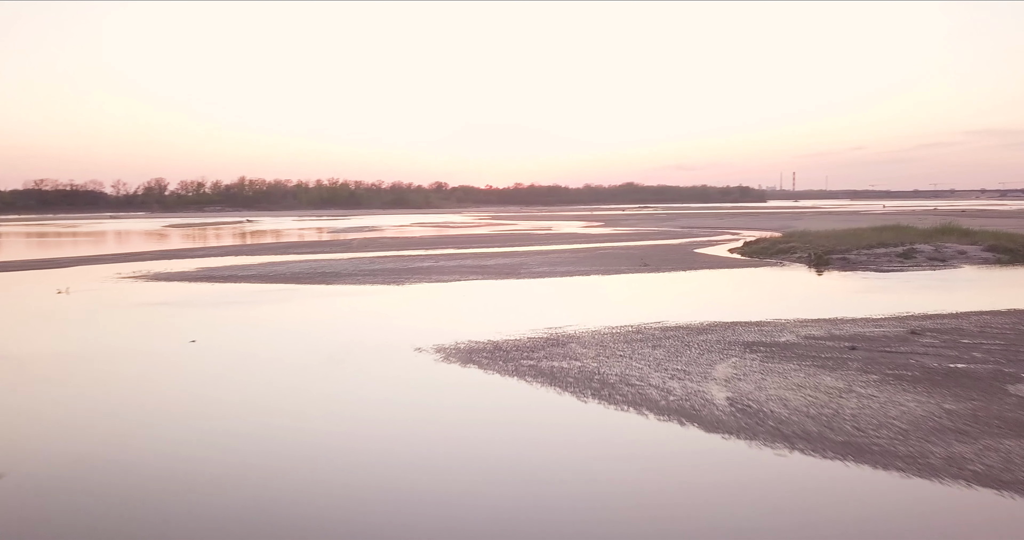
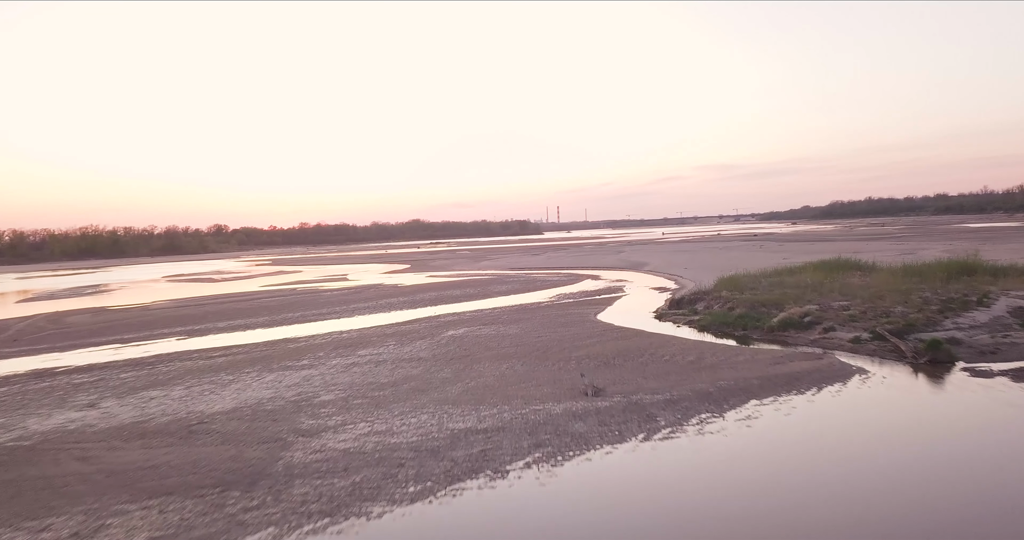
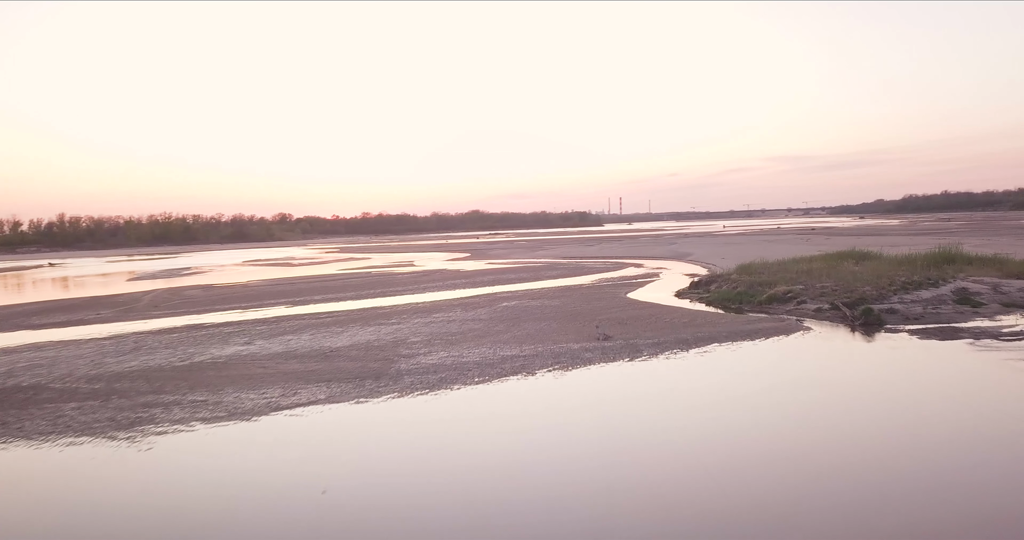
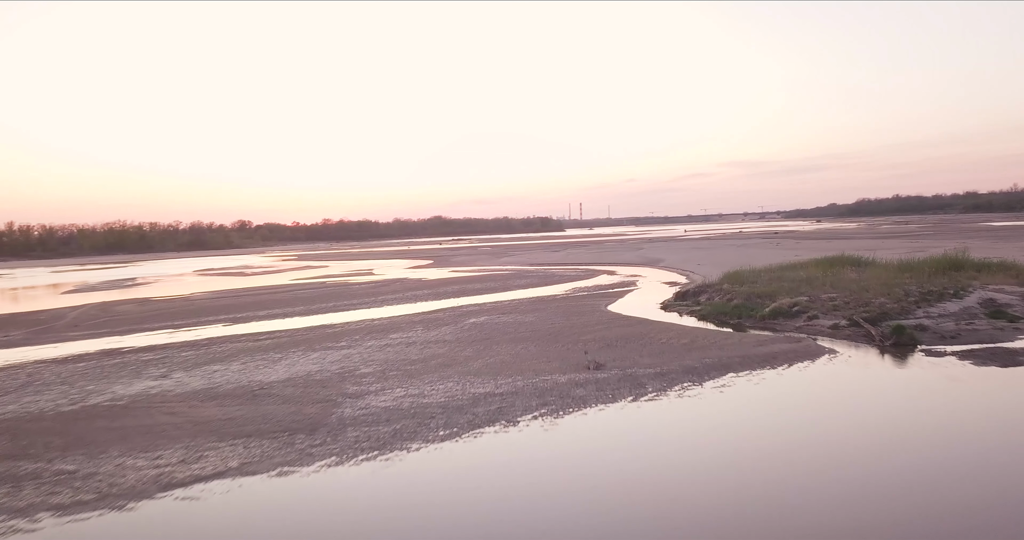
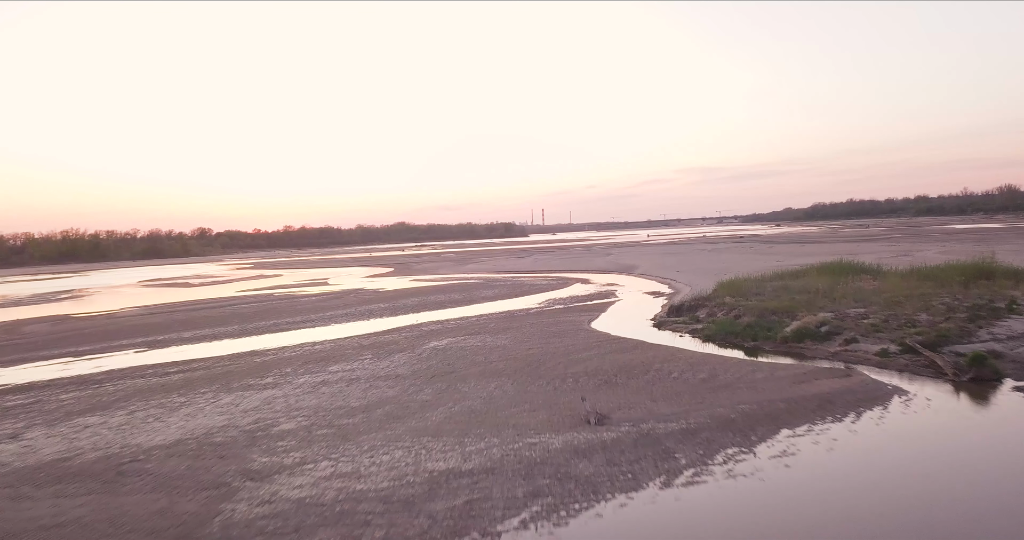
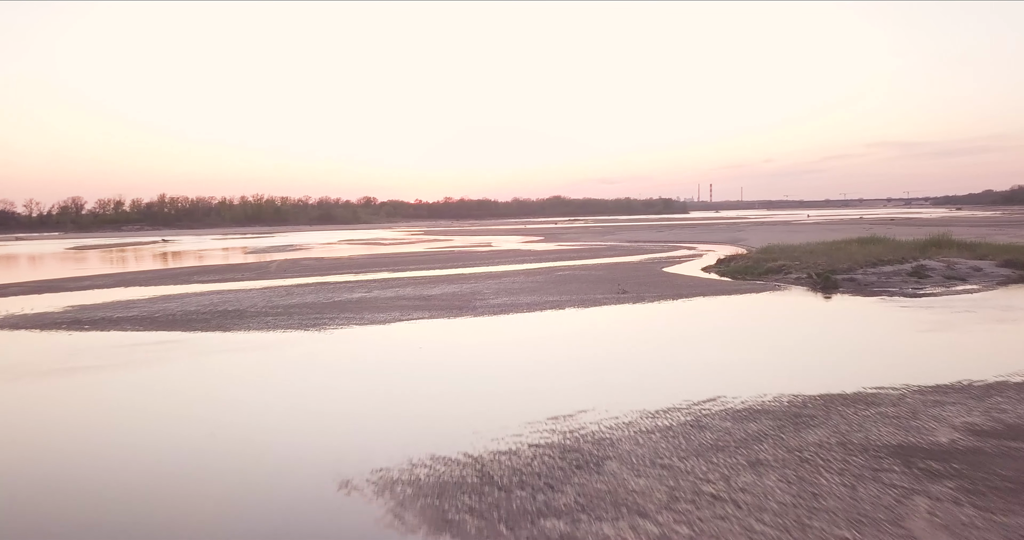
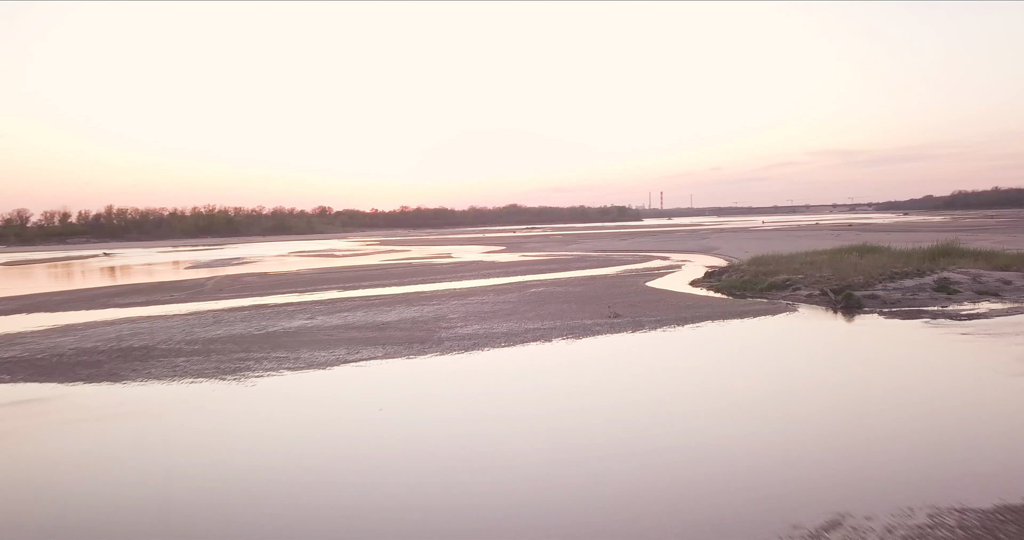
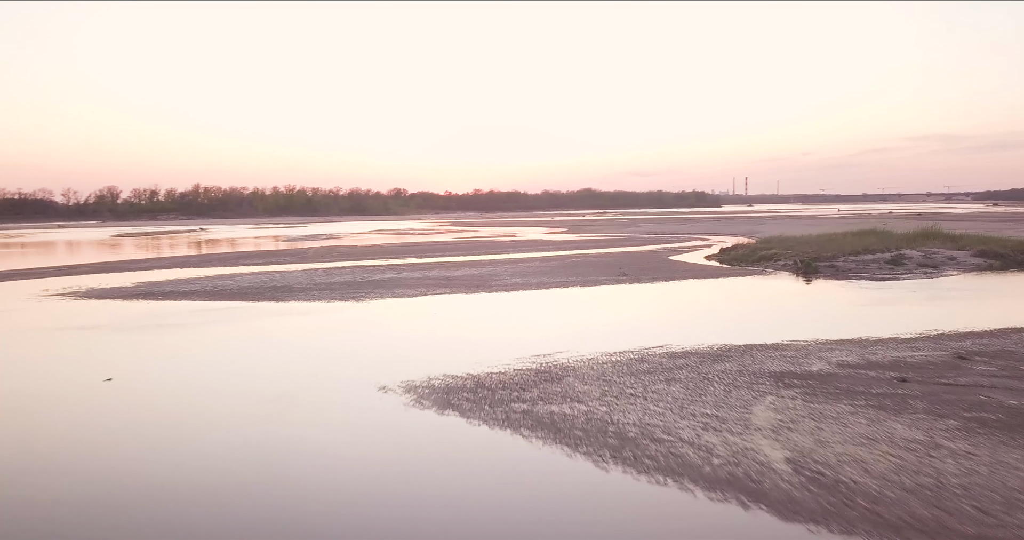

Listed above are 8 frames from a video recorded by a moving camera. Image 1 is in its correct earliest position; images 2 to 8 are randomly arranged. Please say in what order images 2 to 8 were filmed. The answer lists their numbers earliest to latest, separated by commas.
8, 6, 7, 3, 4, 2, 5
